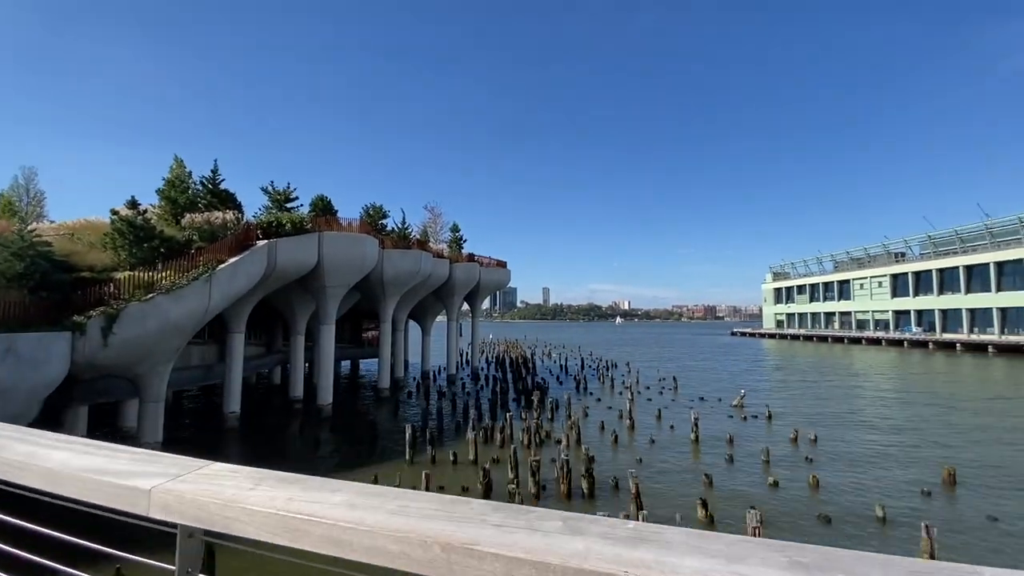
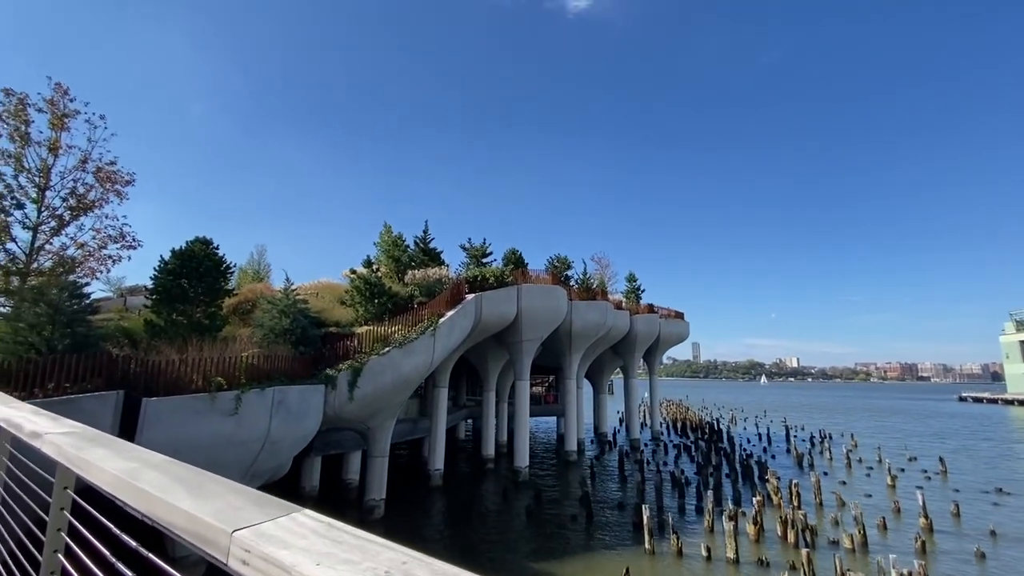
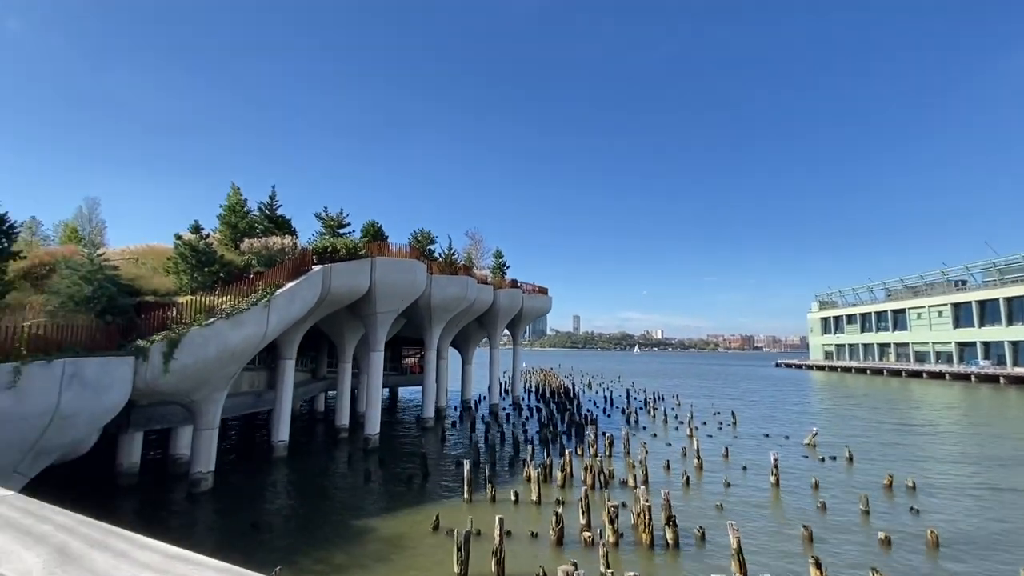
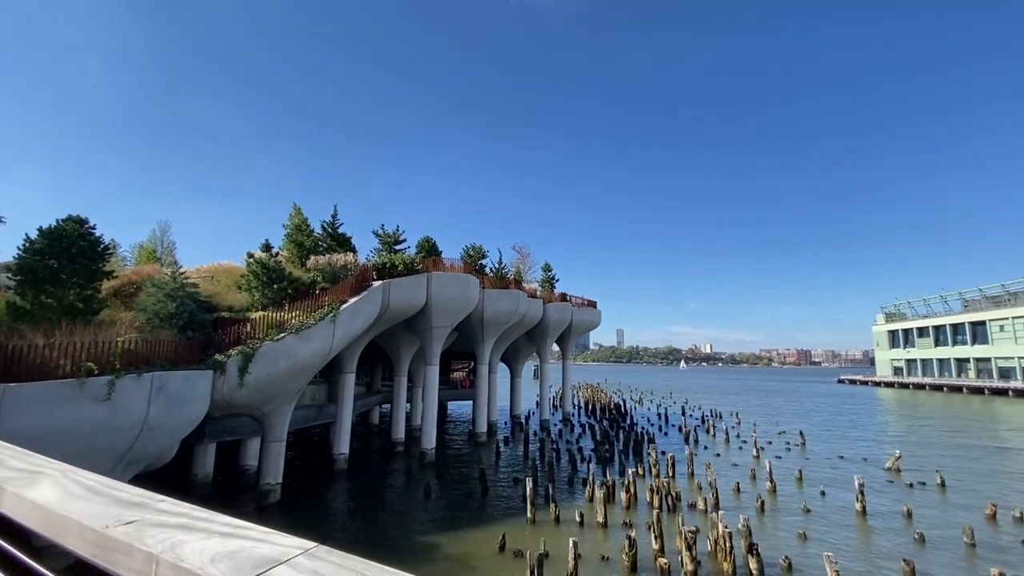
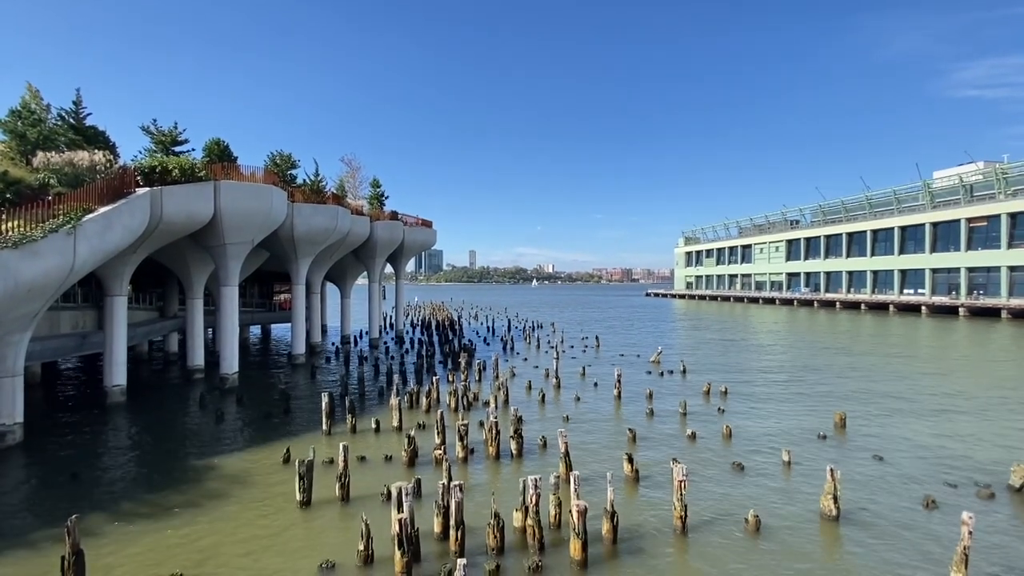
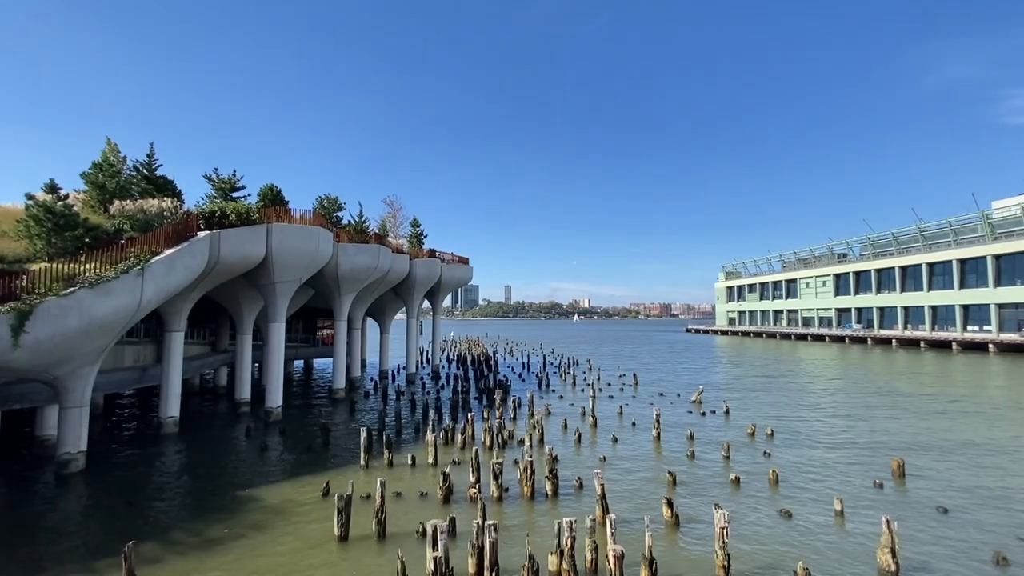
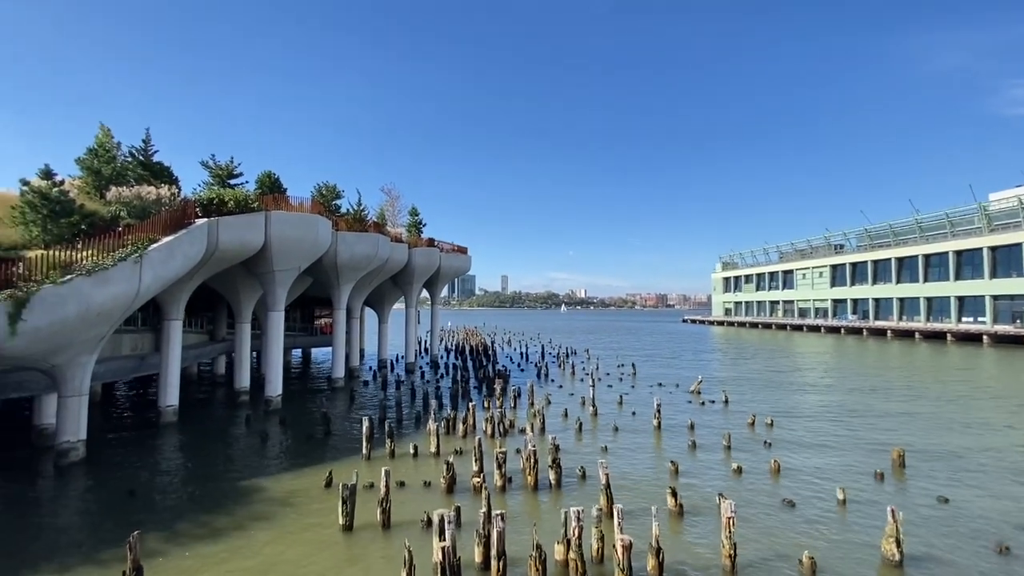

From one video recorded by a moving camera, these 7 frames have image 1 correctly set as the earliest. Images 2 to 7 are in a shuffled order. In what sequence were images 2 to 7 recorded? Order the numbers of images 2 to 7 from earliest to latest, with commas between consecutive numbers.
6, 5, 7, 3, 4, 2
